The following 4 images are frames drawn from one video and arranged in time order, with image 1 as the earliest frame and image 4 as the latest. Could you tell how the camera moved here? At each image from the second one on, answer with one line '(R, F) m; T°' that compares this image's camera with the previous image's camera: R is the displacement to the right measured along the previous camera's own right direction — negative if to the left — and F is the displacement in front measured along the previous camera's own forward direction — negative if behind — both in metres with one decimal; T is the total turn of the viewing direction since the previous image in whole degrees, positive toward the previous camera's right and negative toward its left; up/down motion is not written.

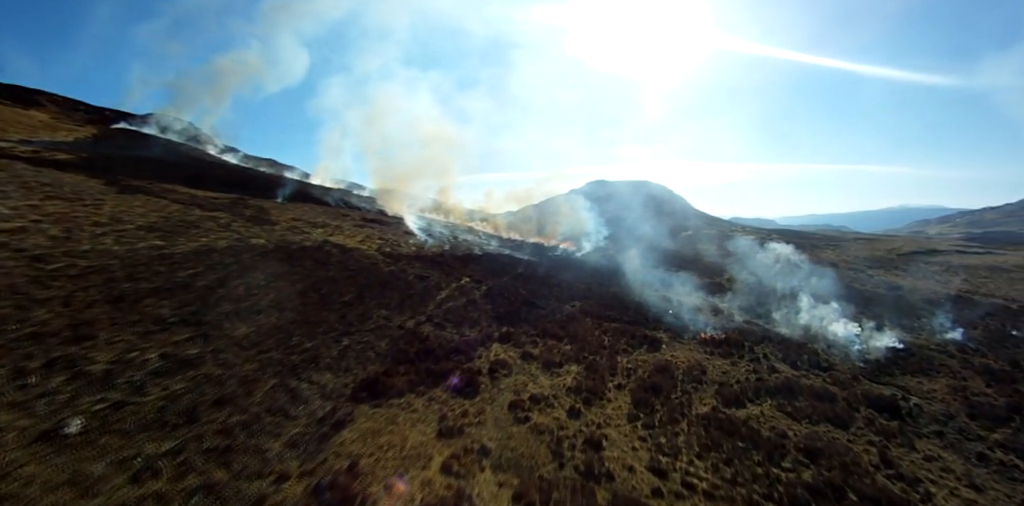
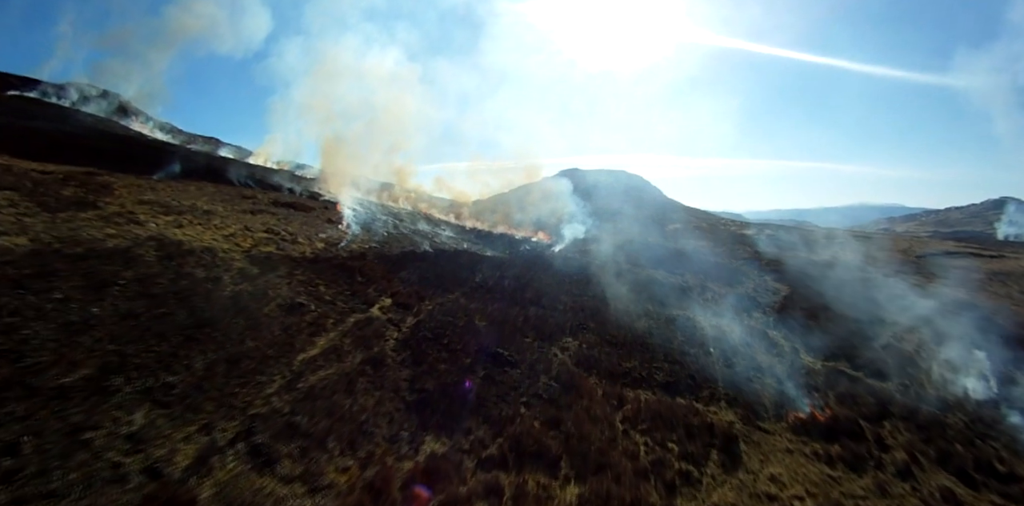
(+0.8, +12.9) m; +4°
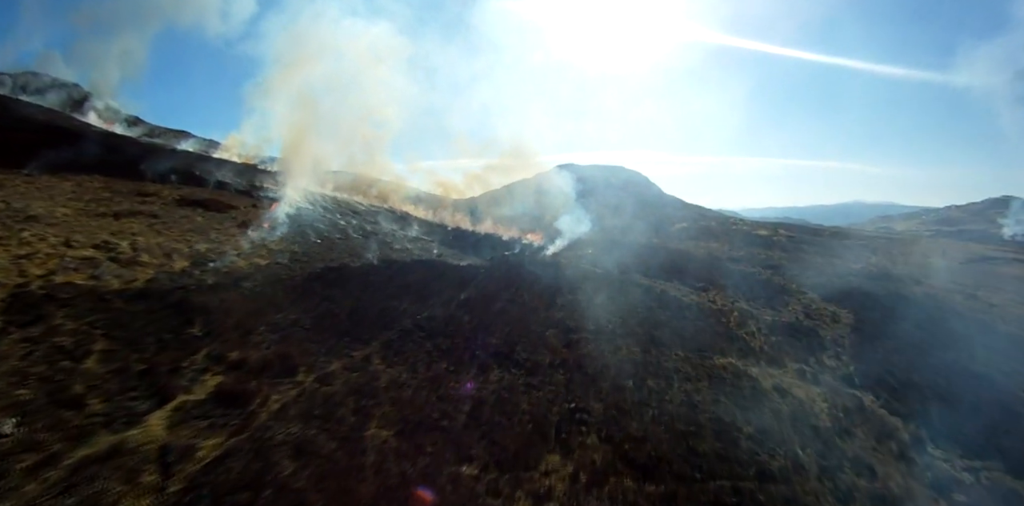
(+1.7, +8.7) m; +1°
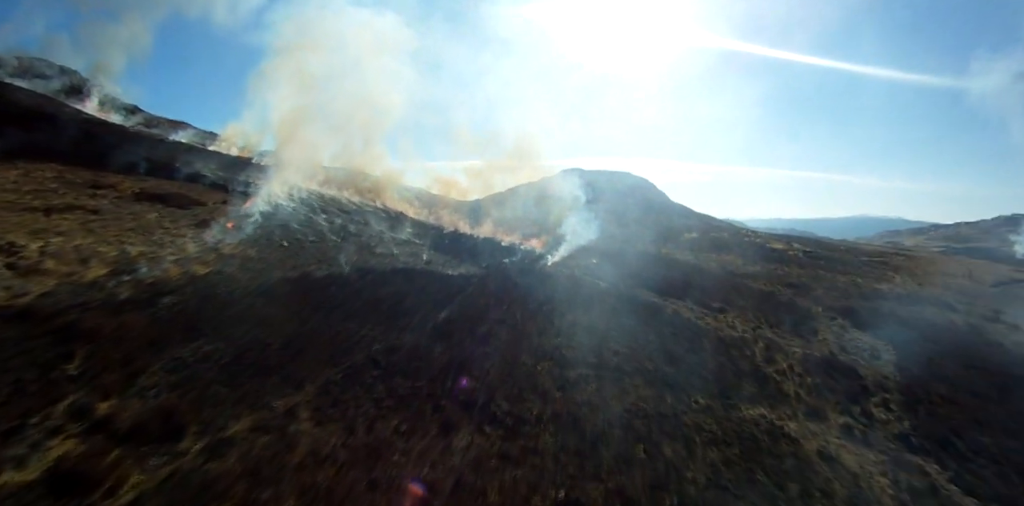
(+0.6, +3.1) m; 0°
